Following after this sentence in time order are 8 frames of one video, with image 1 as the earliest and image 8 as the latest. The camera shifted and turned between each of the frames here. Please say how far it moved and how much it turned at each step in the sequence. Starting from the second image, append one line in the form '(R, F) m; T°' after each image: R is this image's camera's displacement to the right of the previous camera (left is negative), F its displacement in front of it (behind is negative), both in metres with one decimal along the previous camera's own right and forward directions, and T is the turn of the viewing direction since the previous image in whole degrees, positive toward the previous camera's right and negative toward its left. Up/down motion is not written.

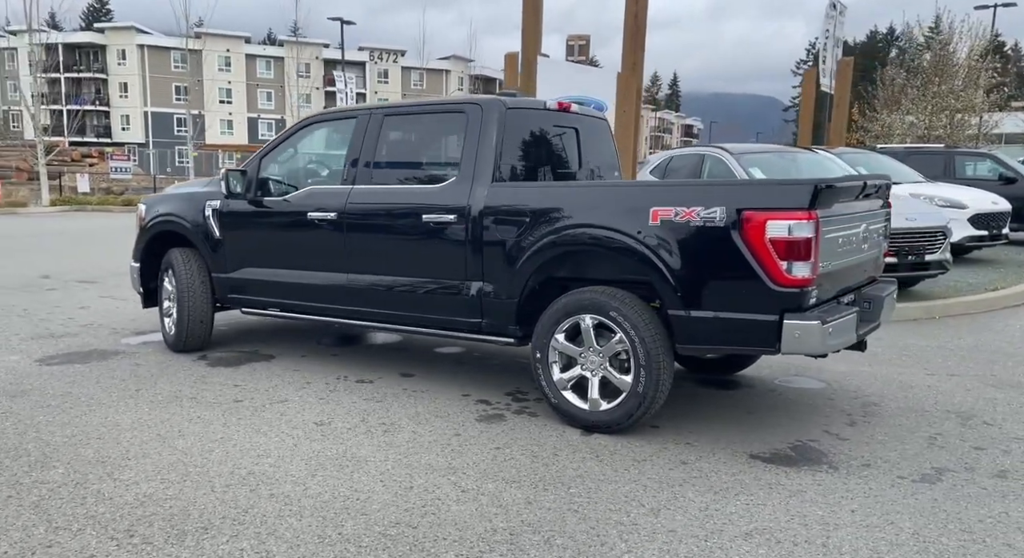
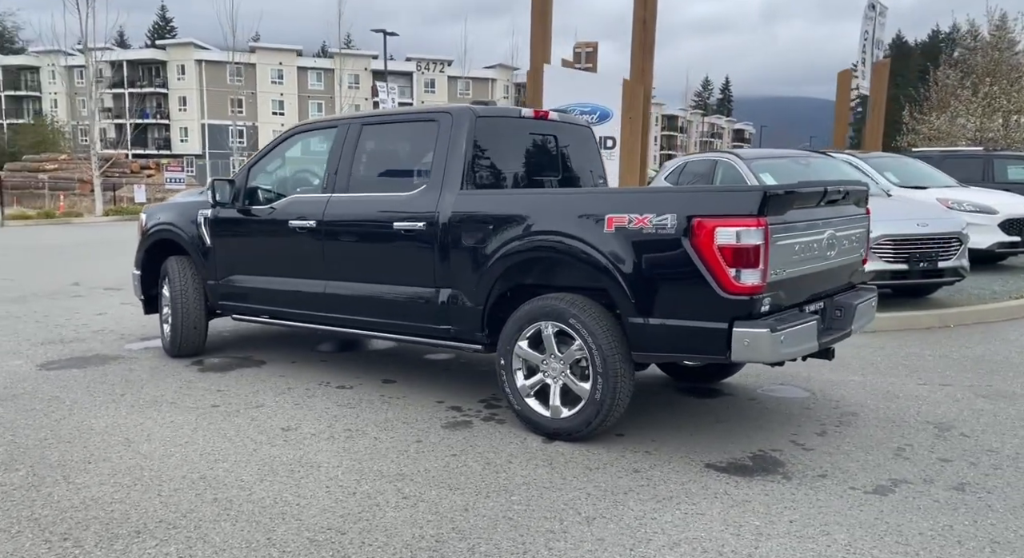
(+0.4, 0.0) m; -3°
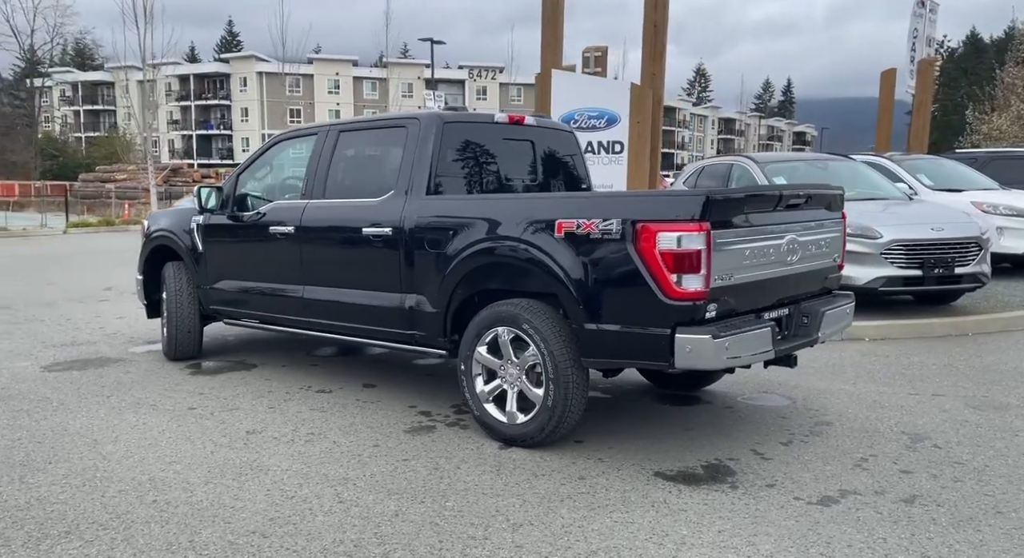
(+0.5, 0.0) m; -3°
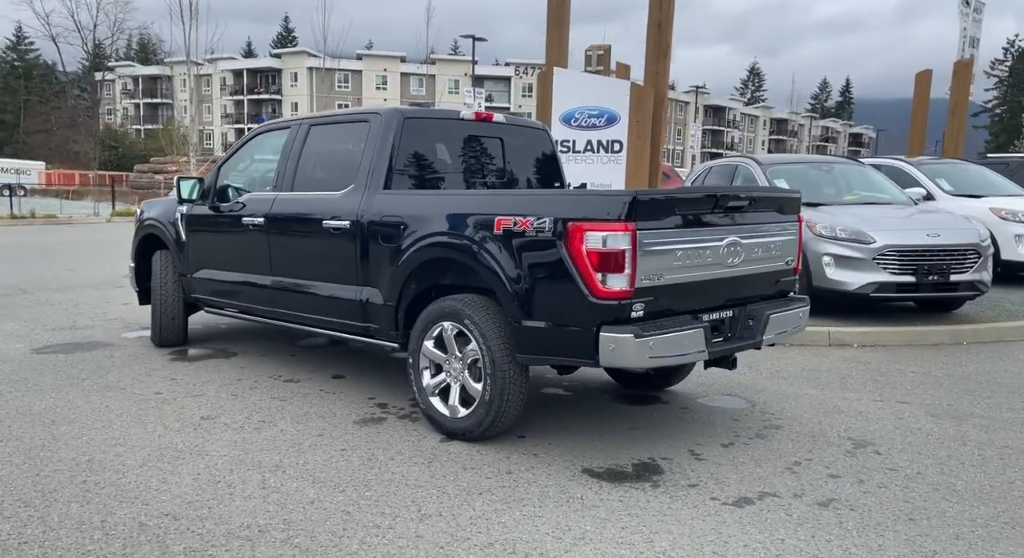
(+0.5, 0.0) m; -2°
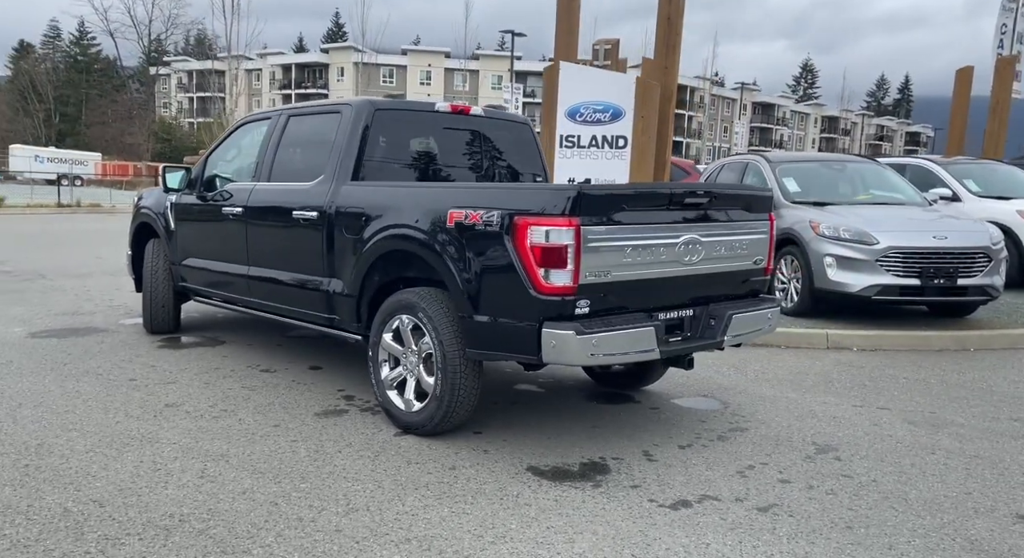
(+0.4, +0.1) m; -2°
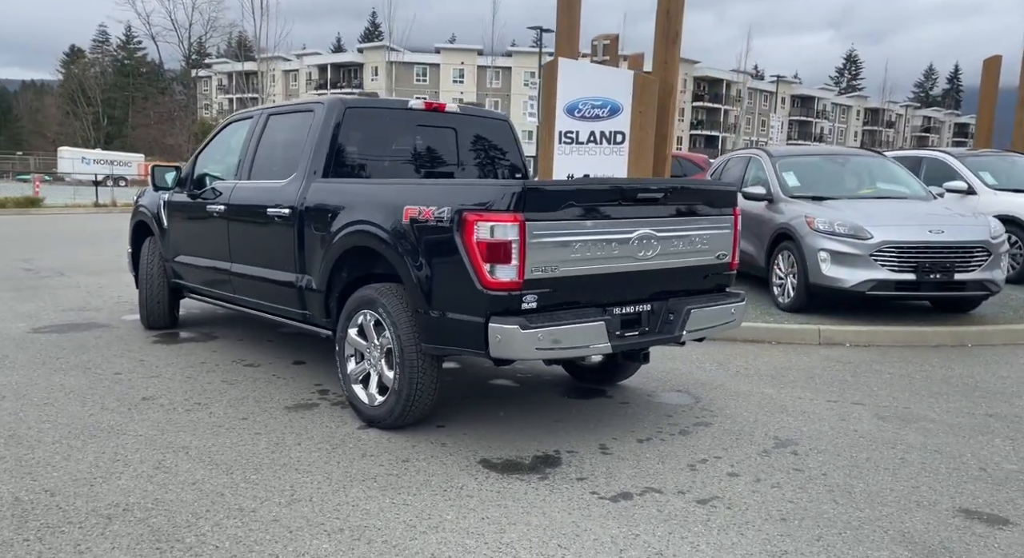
(+0.4, 0.0) m; -2°
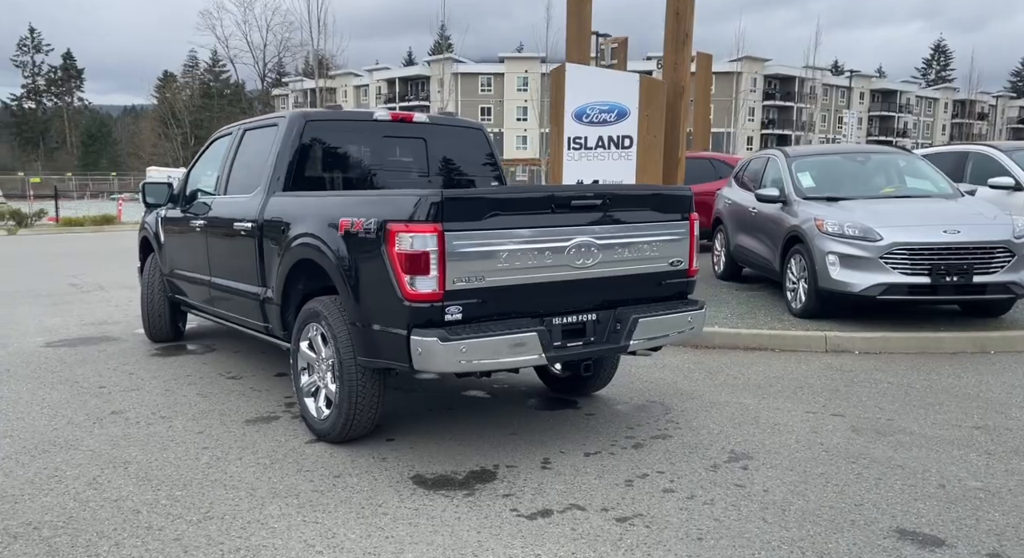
(+0.6, +0.1) m; -4°
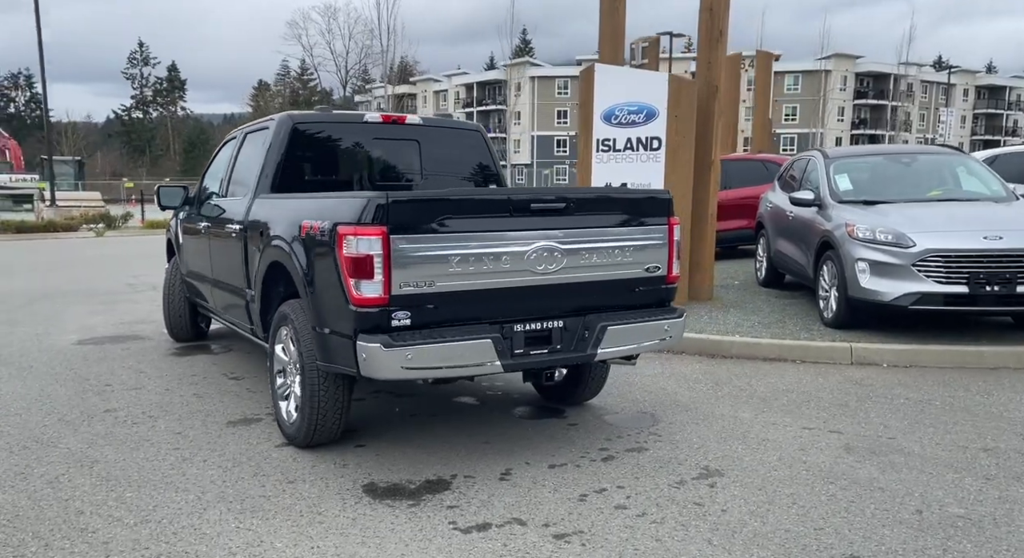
(+0.5, +0.1) m; -5°
